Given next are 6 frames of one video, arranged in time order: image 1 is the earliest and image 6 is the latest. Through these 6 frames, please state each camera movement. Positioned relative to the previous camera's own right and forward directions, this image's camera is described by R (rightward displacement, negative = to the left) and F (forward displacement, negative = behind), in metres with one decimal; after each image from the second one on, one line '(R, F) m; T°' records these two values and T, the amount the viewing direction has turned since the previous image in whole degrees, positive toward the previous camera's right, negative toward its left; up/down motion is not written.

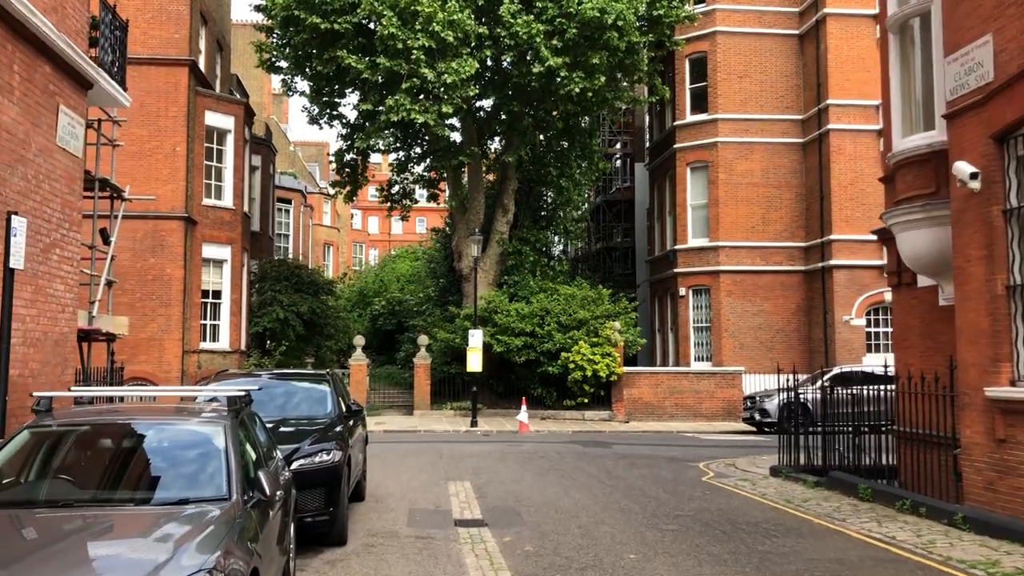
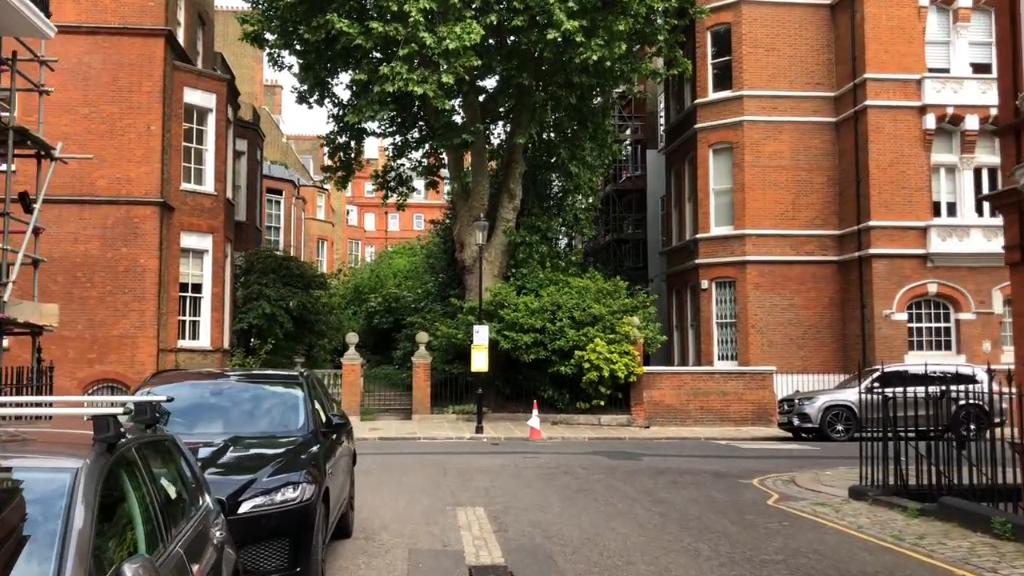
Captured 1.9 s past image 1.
(-0.2, +2.0) m; 0°
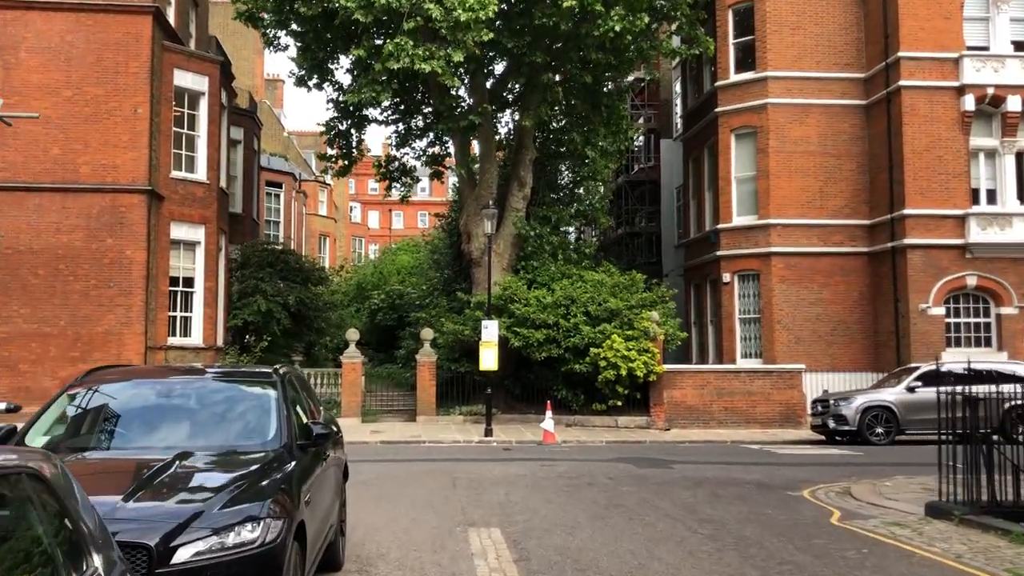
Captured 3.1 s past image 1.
(-0.1, +1.3) m; 0°
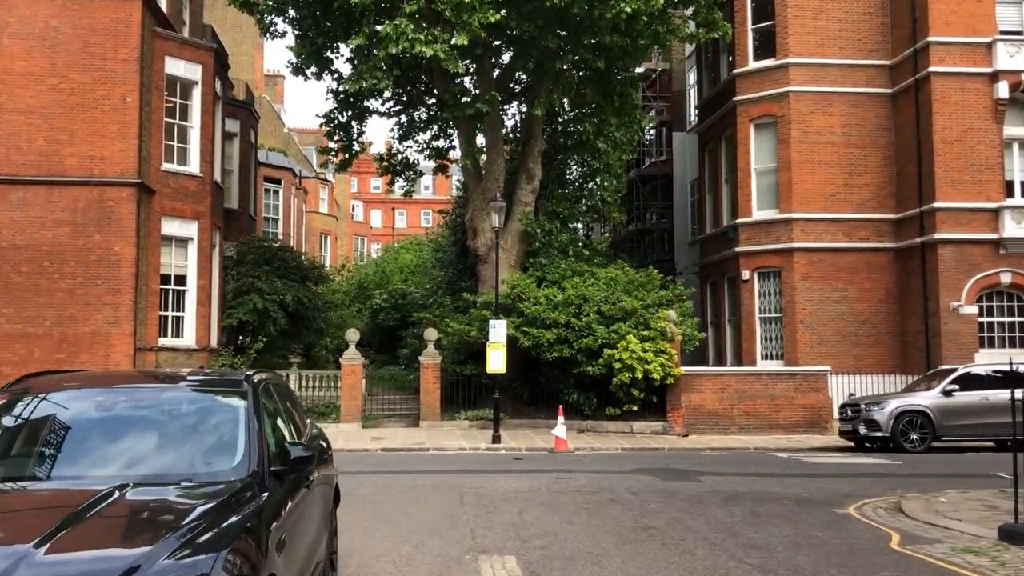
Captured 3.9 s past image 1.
(-0.1, +1.0) m; 0°
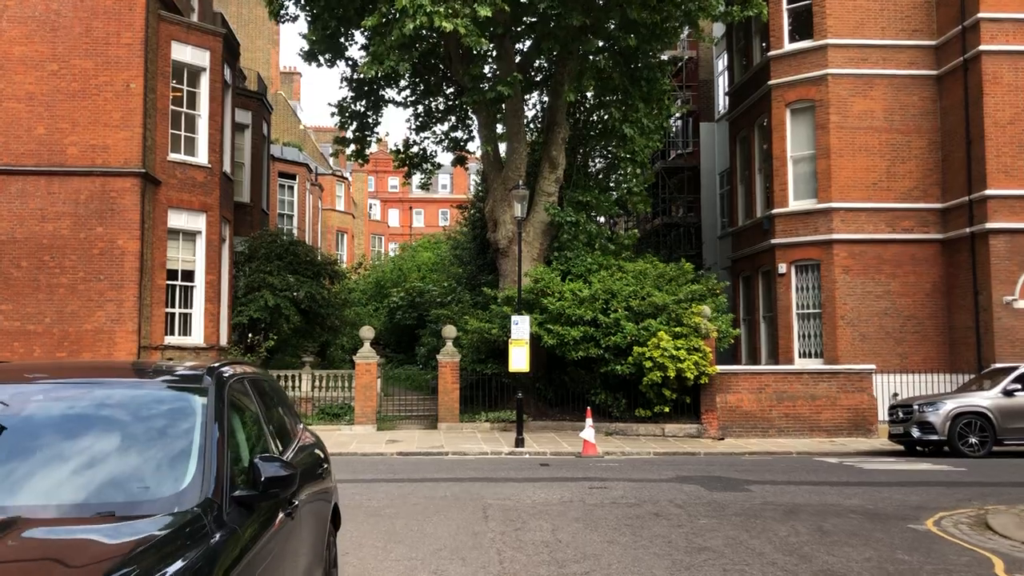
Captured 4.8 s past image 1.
(-0.1, +1.0) m; -1°
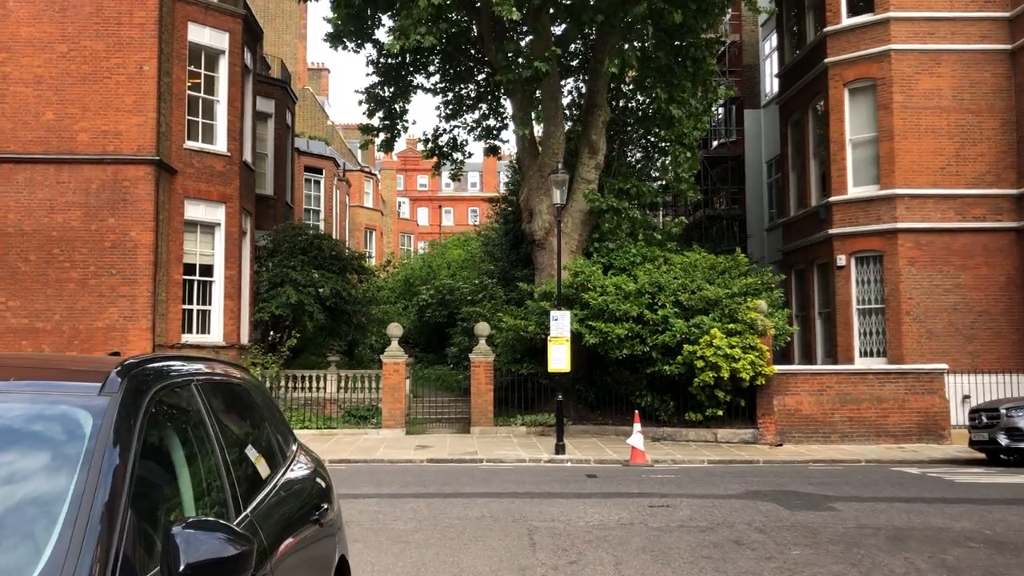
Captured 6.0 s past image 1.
(-0.1, +1.2) m; -2°
